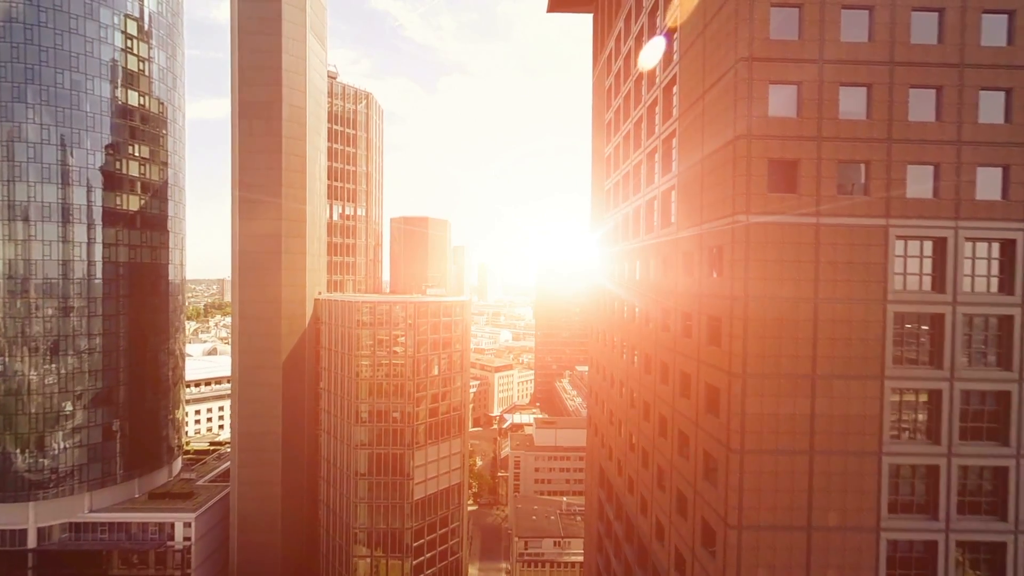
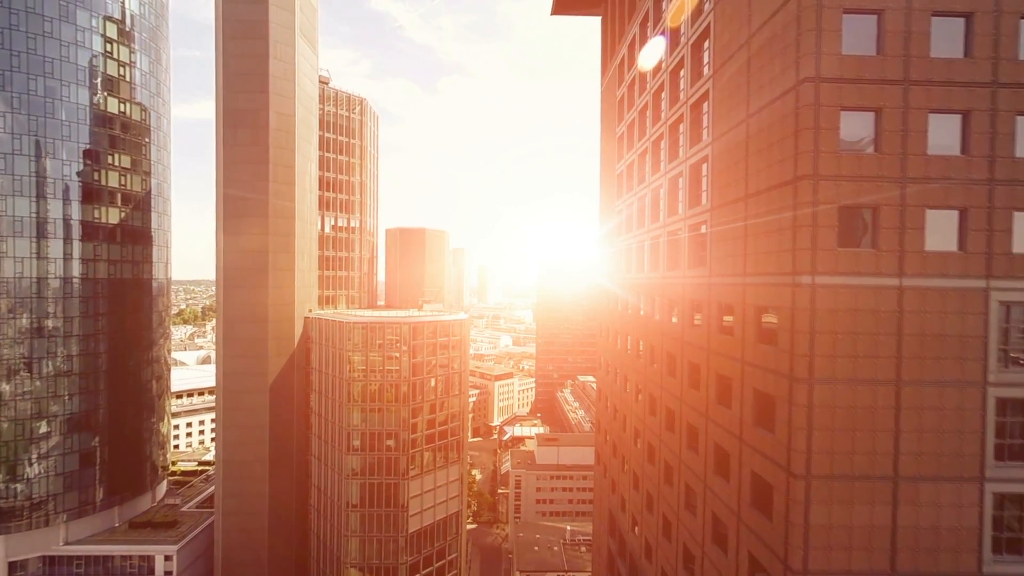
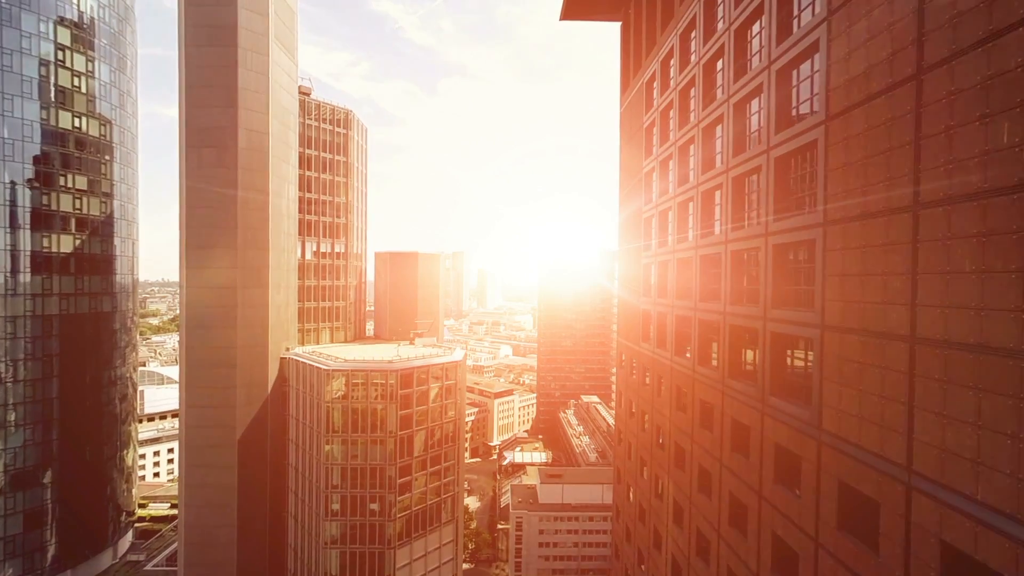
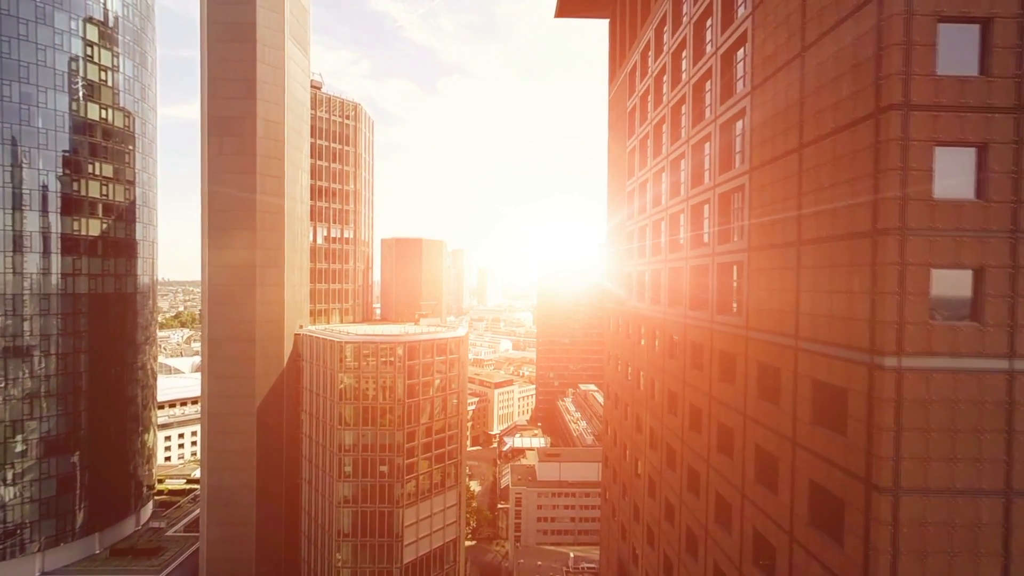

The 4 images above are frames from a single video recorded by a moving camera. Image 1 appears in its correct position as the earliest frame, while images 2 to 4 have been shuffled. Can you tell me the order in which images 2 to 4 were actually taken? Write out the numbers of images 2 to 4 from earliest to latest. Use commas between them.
2, 4, 3
